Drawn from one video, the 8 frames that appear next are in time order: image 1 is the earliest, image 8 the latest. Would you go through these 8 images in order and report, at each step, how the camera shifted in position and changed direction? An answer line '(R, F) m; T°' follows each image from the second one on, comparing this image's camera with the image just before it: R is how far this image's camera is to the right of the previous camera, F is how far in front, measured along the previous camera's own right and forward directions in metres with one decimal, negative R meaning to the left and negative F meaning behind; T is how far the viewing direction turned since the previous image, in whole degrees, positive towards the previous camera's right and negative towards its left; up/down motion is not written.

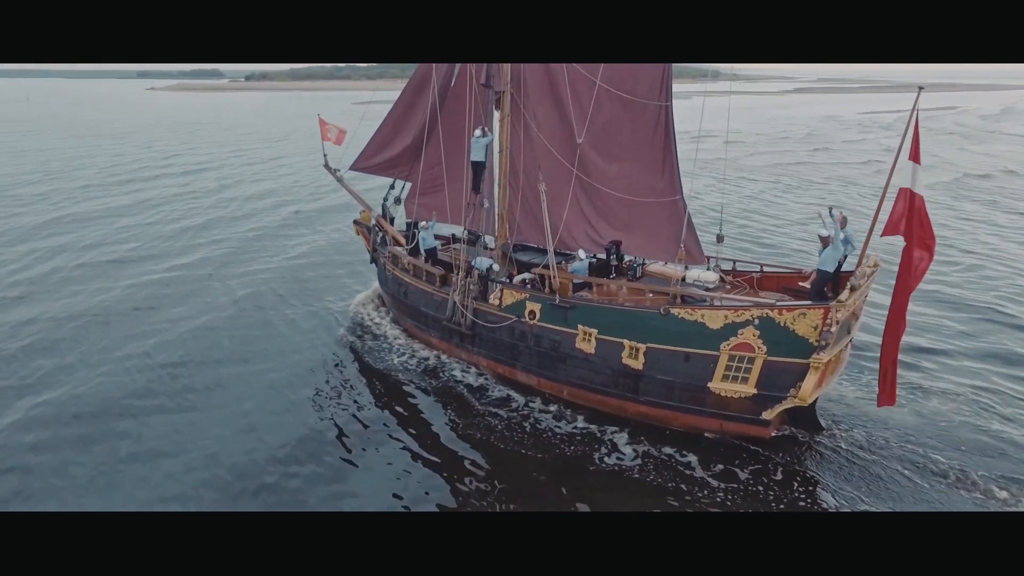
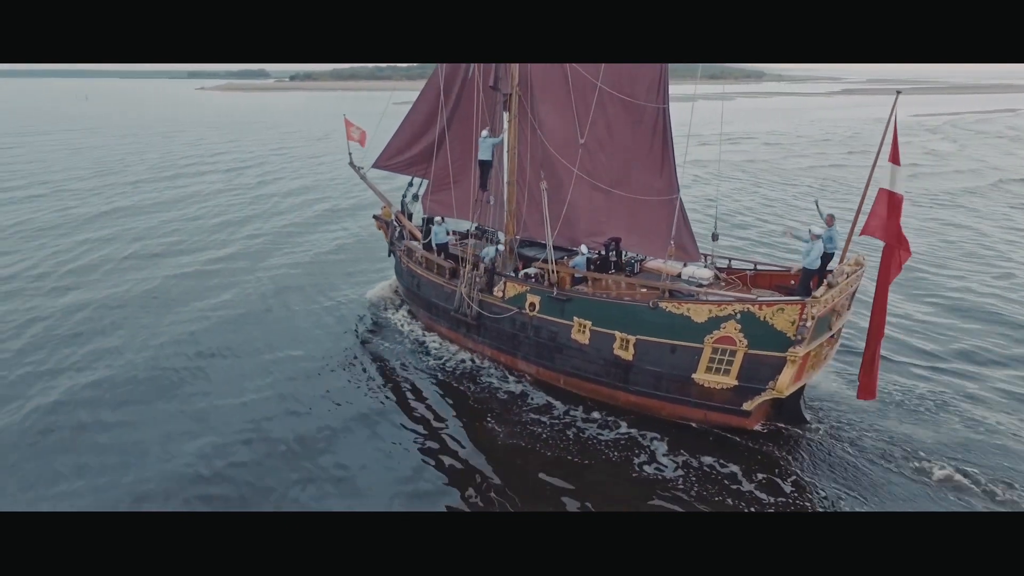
(+0.8, -0.7) m; -3°
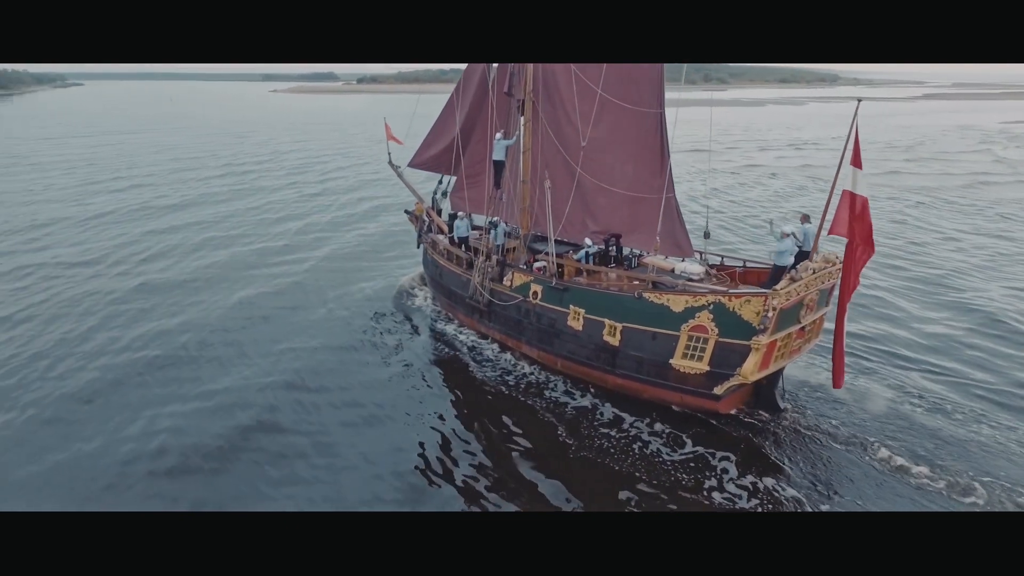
(+1.3, -1.3) m; -5°
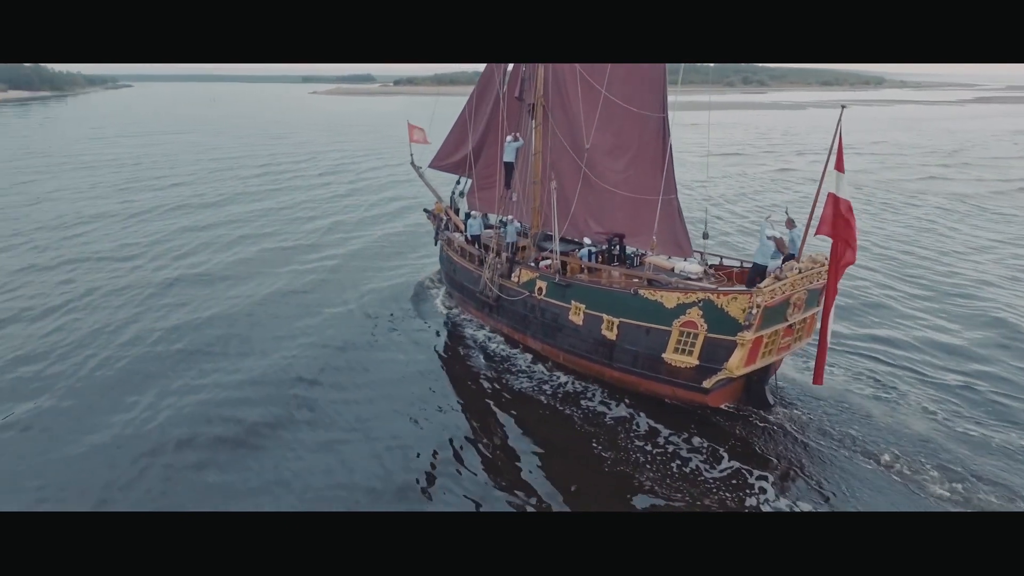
(+0.7, -0.7) m; -3°
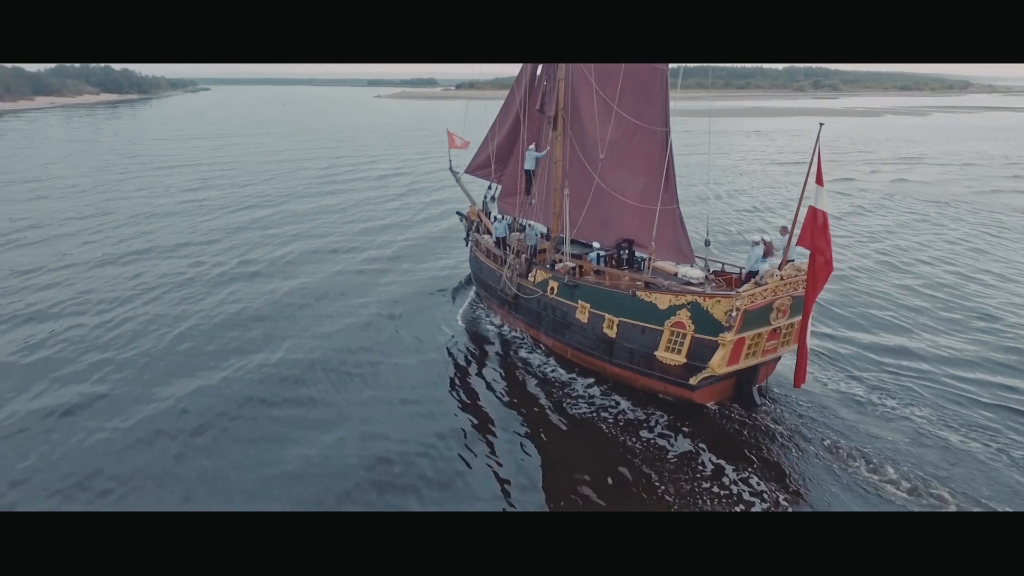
(+1.2, -1.3) m; -5°
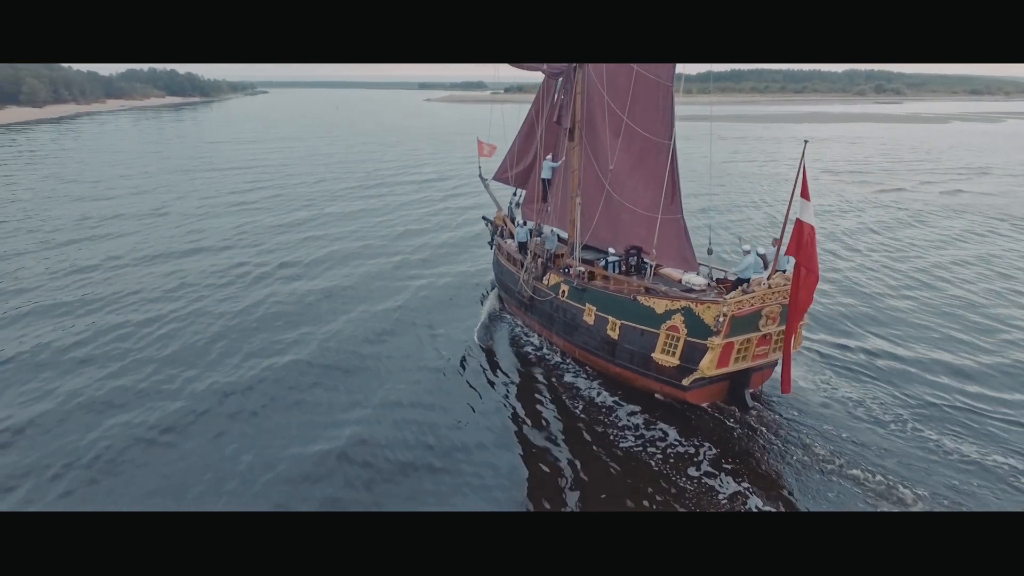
(+1.0, -1.1) m; -4°
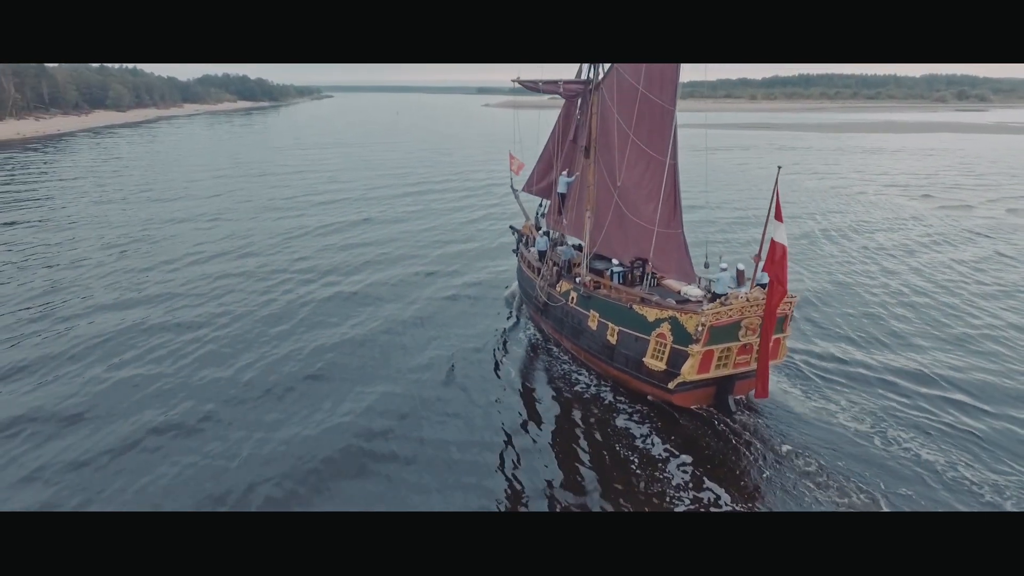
(+1.3, -1.6) m; -5°
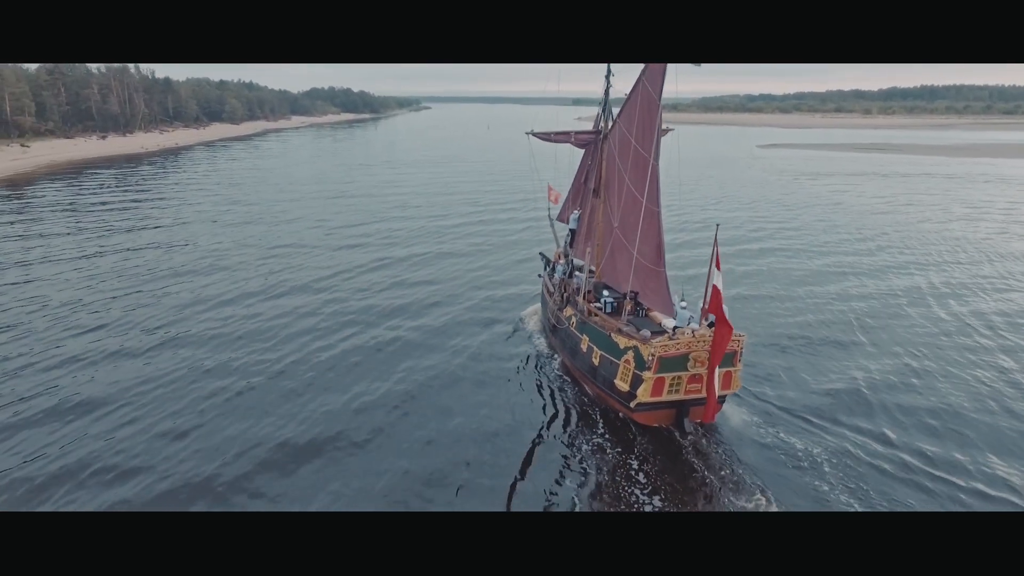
(+2.8, -2.7) m; -7°
